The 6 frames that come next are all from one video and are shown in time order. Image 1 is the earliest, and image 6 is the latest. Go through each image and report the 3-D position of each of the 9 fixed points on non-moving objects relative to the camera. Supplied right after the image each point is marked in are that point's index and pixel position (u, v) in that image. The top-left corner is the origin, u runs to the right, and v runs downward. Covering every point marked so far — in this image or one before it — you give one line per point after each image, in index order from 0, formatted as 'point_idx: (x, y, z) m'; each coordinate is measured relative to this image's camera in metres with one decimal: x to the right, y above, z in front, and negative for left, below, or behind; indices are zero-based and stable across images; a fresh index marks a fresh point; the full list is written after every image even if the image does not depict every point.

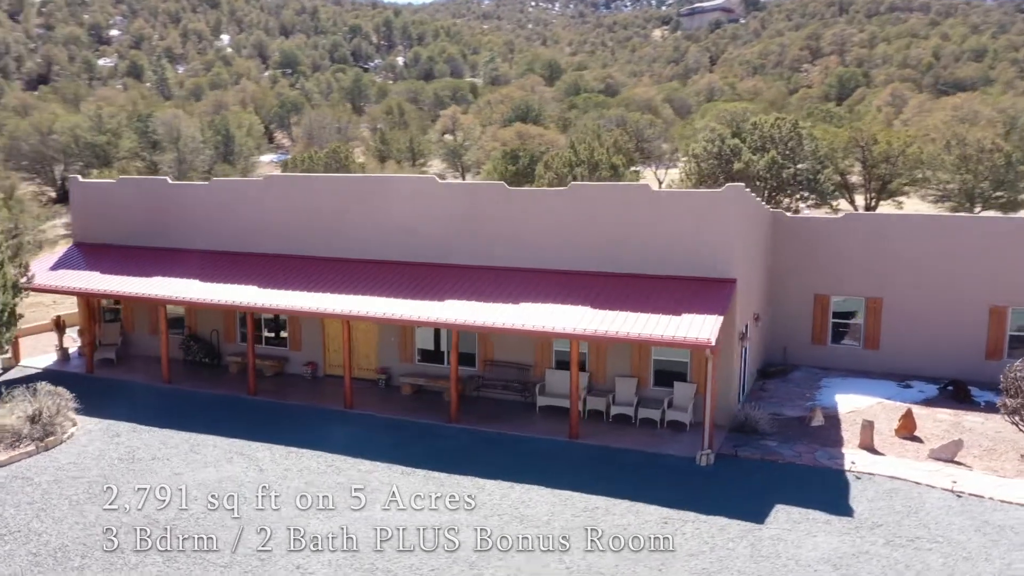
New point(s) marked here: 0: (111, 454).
0: (-6.4, -2.6, +13.0) m
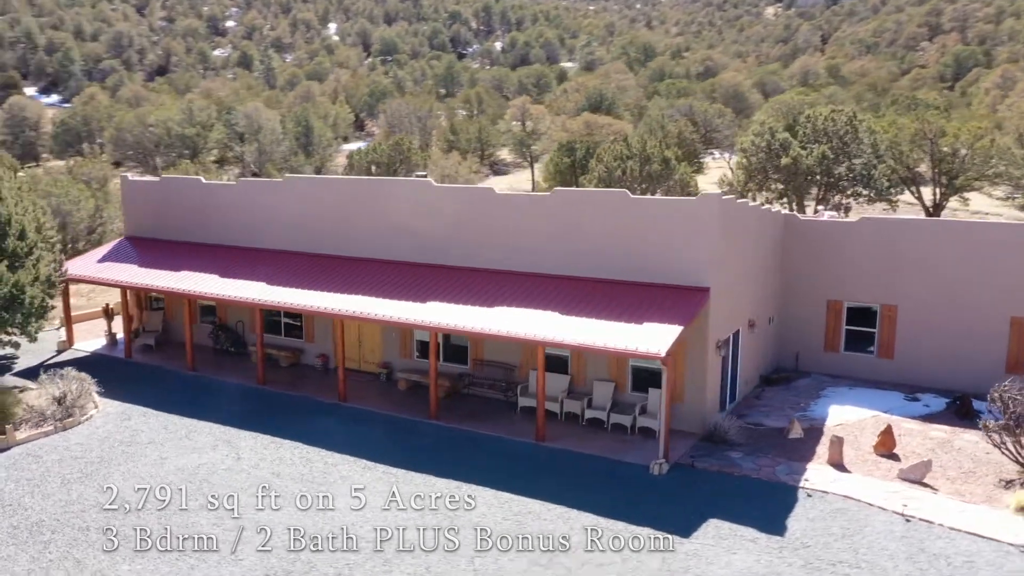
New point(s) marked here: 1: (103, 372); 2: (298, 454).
0: (-6.9, -2.6, +14.3) m
1: (-9.0, -1.8, +18.1) m
2: (-3.5, -2.7, +13.4) m
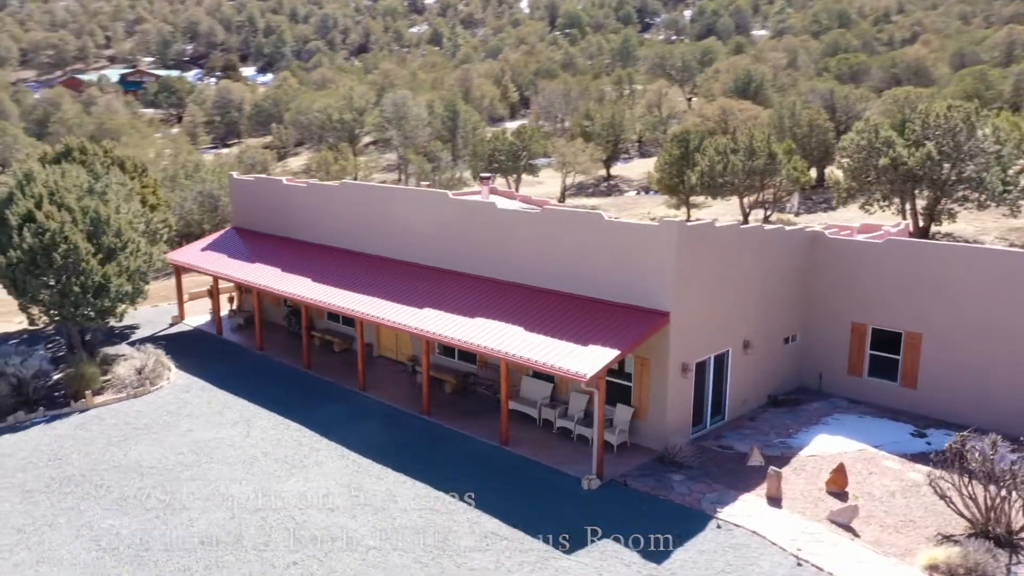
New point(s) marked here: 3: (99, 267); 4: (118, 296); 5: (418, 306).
0: (-7.2, -2.5, +17.1) m
1: (-8.2, -1.5, +21.3) m
2: (-4.1, -2.8, +15.4) m
3: (-9.0, +0.4, +18.0) m
4: (-8.8, -0.2, +18.2) m
5: (-1.9, -0.3, +16.5) m
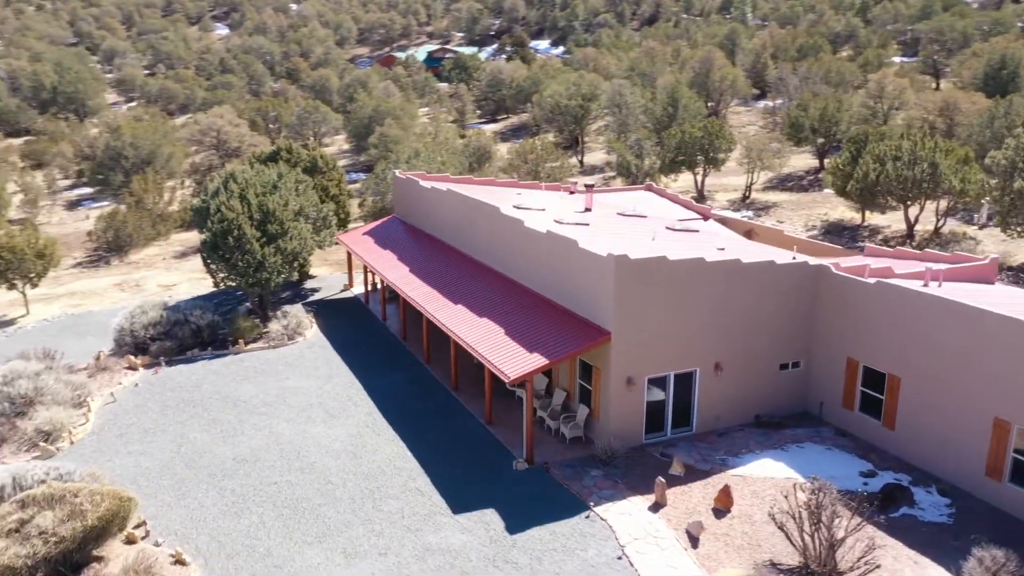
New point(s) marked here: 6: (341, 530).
0: (-6.2, -1.9, +22.8) m
1: (-5.6, -0.7, +27.0) m
2: (-4.0, -2.6, +20.1) m
3: (-7.4, +1.2, +24.1) m
4: (-7.1, +0.5, +24.3) m
5: (-1.3, -0.3, +20.2) m
6: (-3.0, -4.2, +14.2) m
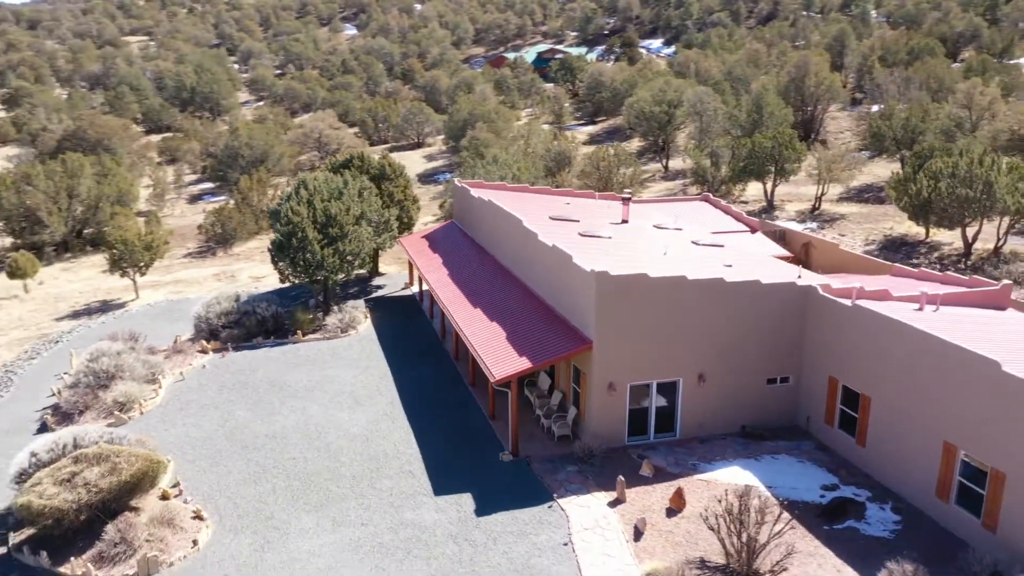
0: (-5.4, -1.9, +25.4) m
1: (-4.1, -0.7, +29.5) m
2: (-3.6, -2.6, +22.5) m
3: (-6.3, +1.2, +26.9) m
4: (-6.0, +0.6, +27.0) m
5: (-0.9, -0.5, +22.2) m
6: (-3.5, -4.3, +16.5) m
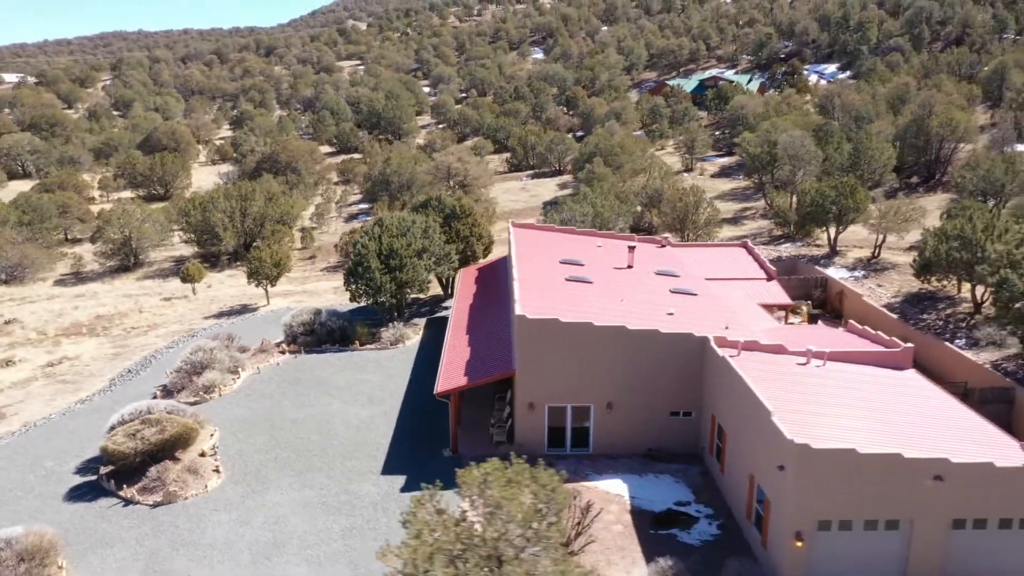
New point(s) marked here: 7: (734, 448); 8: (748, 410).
0: (-5.0, -2.7, +31.7) m
1: (-2.8, -1.7, +35.3) m
2: (-4.0, -3.5, +28.4) m
3: (-5.4, +0.4, +33.3) m
4: (-5.1, -0.2, +33.4) m
5: (-1.4, -1.5, +27.5) m
6: (-5.5, -5.0, +22.6) m
7: (+5.4, -3.9, +19.8) m
8: (+5.4, -2.8, +18.8) m
